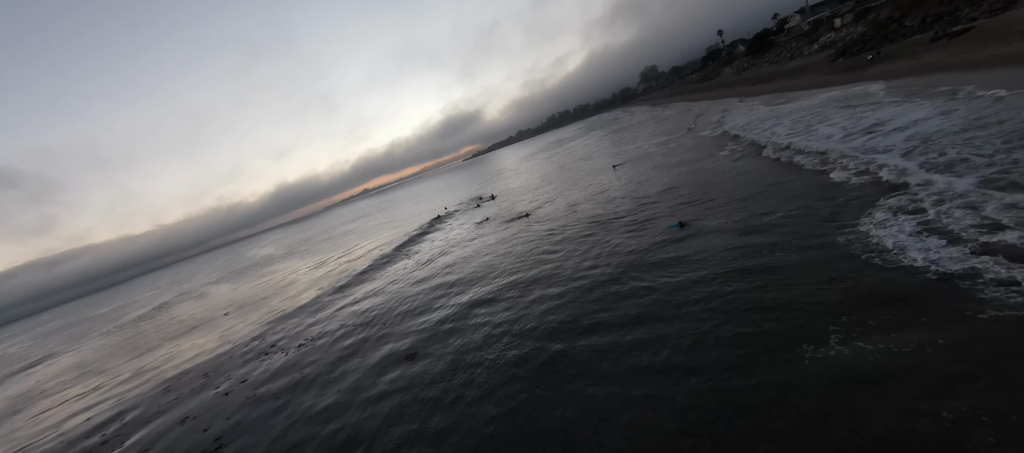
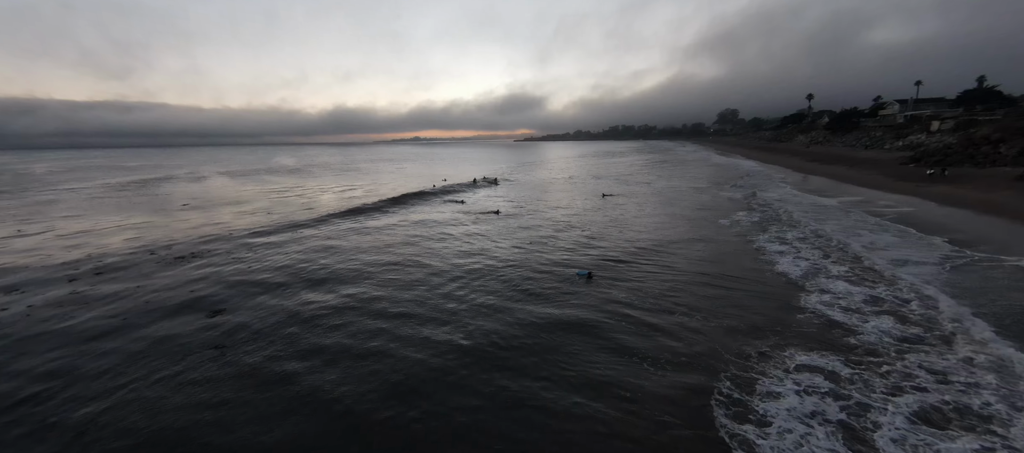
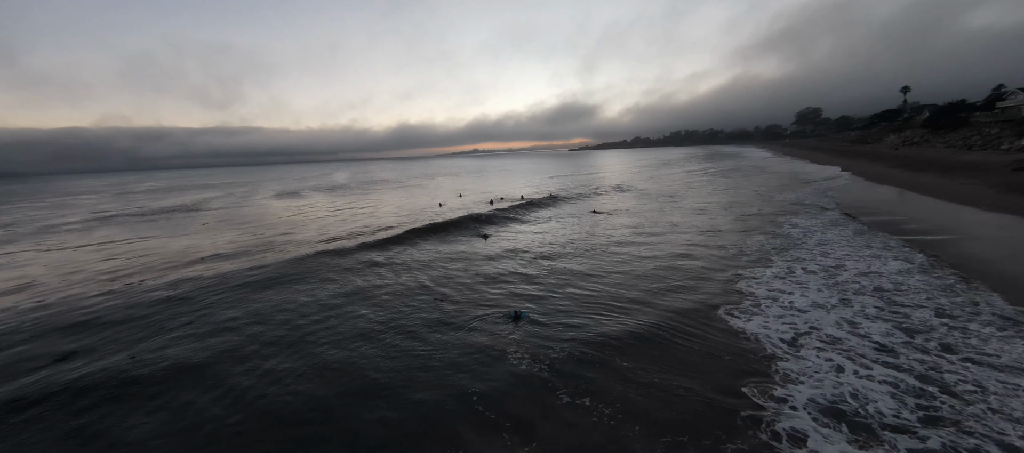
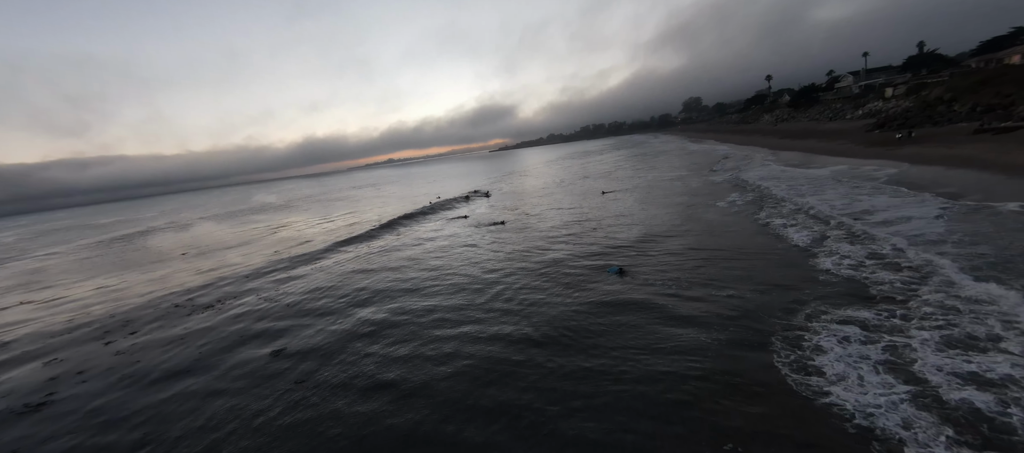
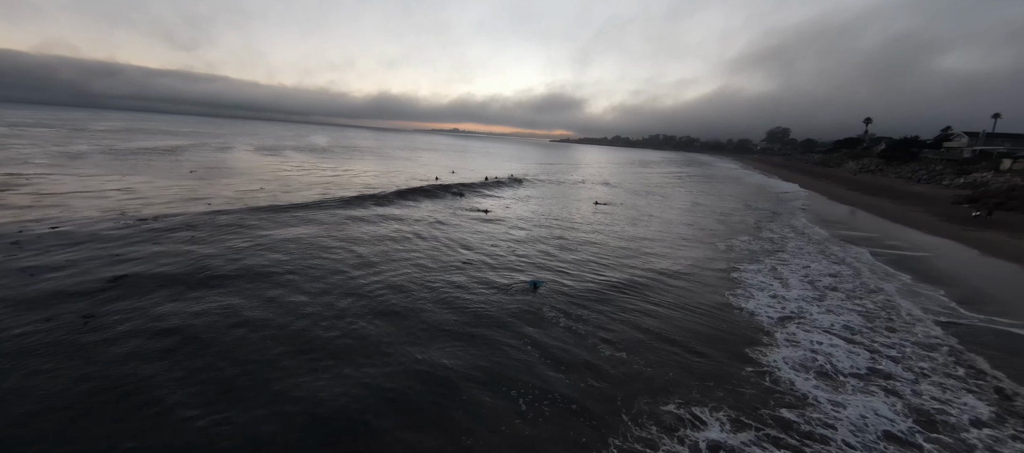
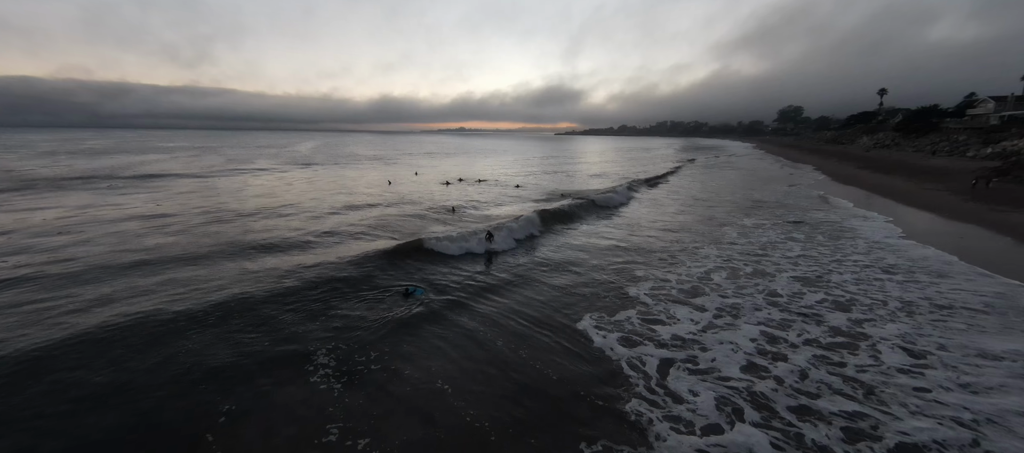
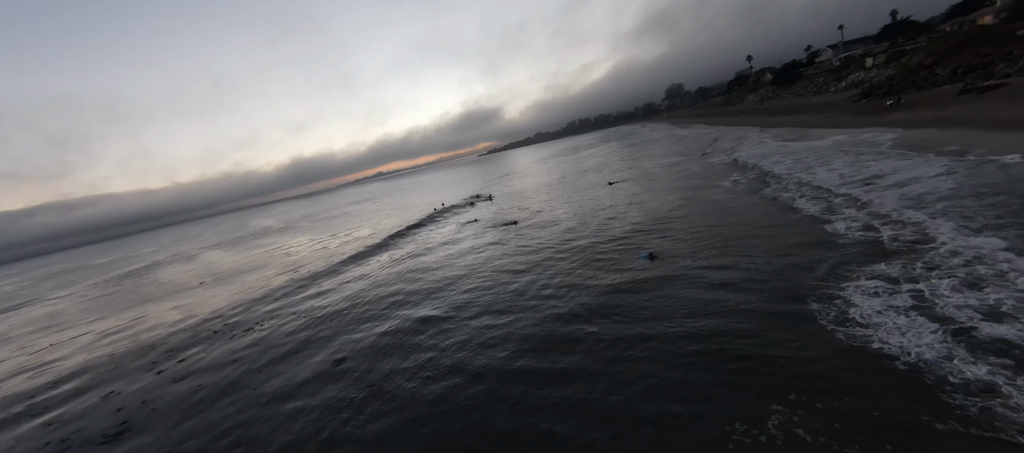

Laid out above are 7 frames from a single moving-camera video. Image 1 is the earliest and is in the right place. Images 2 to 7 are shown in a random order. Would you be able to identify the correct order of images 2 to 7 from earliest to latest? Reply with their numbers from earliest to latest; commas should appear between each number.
7, 4, 2, 5, 3, 6
